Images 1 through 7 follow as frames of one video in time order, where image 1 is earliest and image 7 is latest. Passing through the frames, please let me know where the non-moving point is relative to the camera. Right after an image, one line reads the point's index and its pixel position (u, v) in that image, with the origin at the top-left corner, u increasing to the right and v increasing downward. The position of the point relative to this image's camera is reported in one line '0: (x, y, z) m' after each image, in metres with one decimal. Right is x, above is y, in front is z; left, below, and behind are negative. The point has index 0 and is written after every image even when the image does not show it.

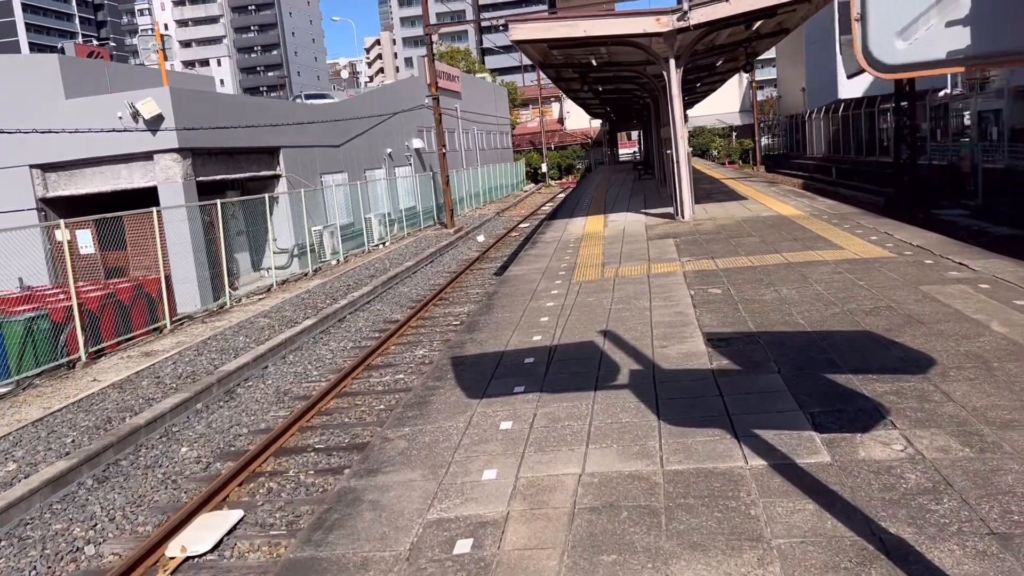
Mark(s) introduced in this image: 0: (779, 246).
0: (+3.7, +0.6, +11.4) m
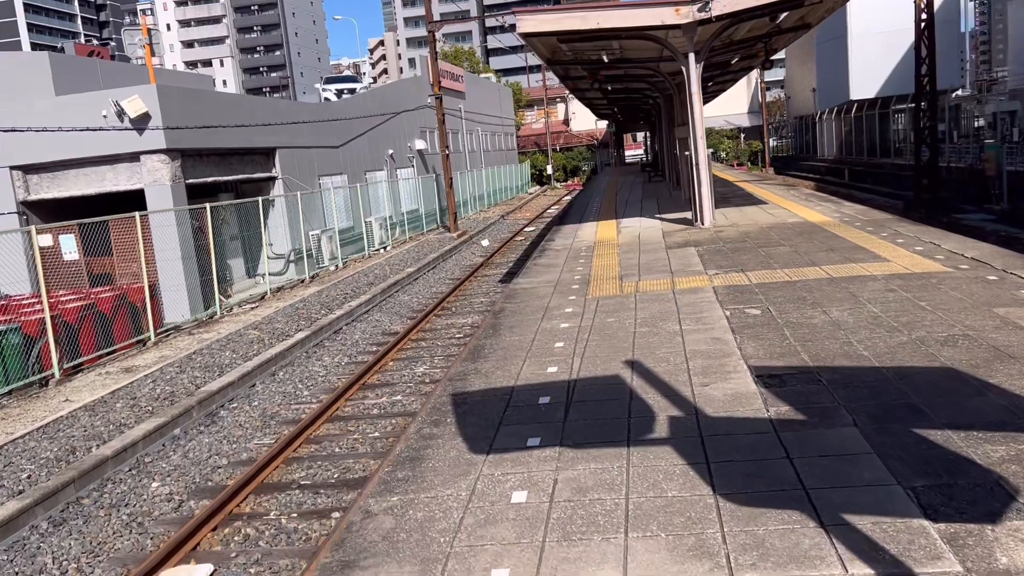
0: (+3.8, +0.4, +10.4) m
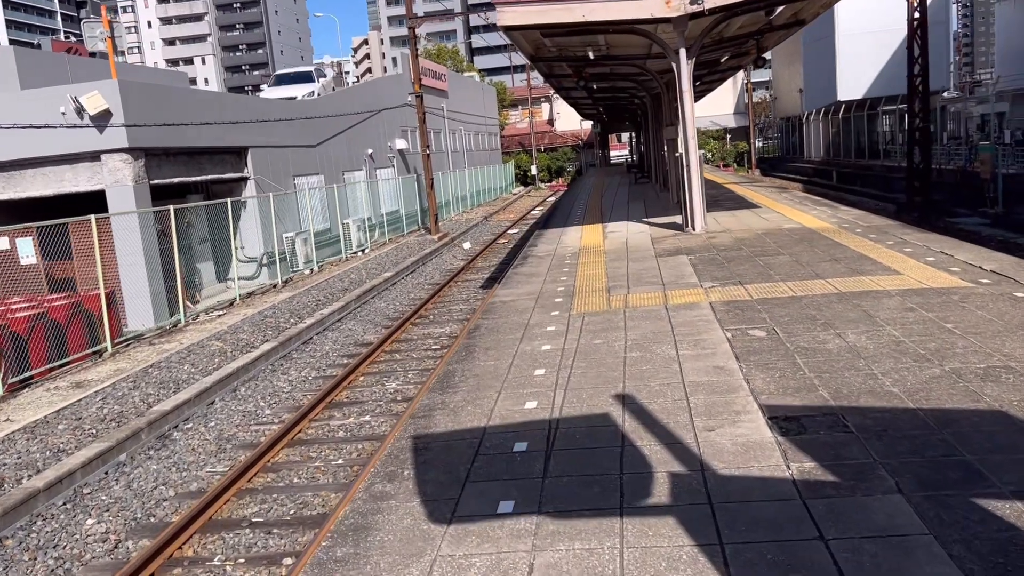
0: (+3.6, +0.2, +9.6) m
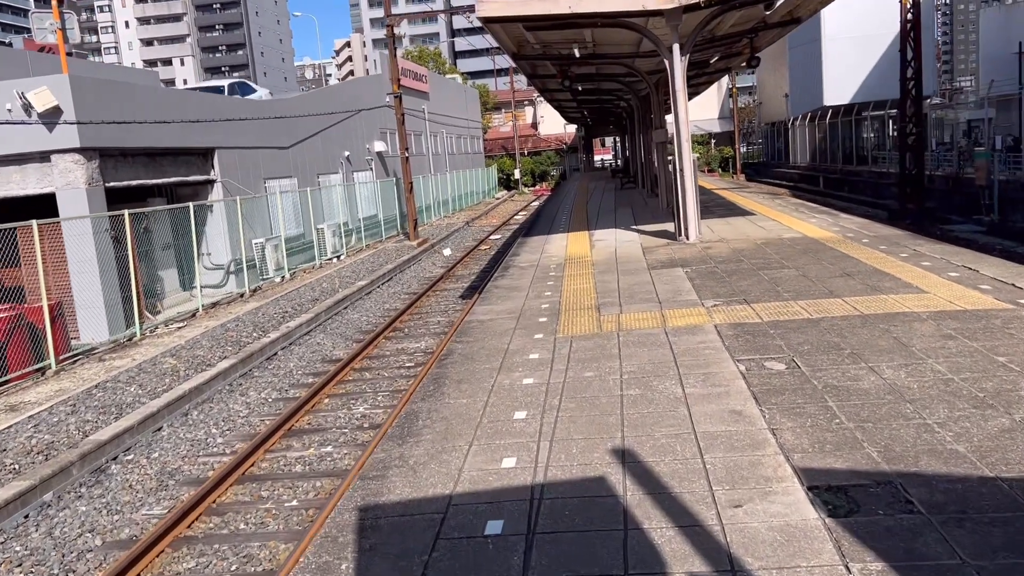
0: (+3.3, 0.0, +8.6) m
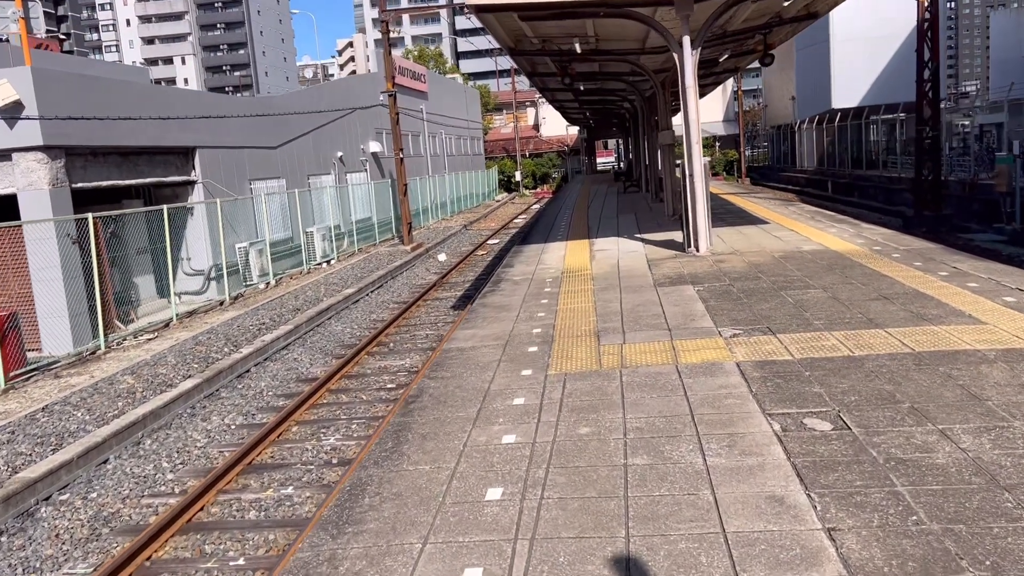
0: (+3.2, -0.2, +7.4) m
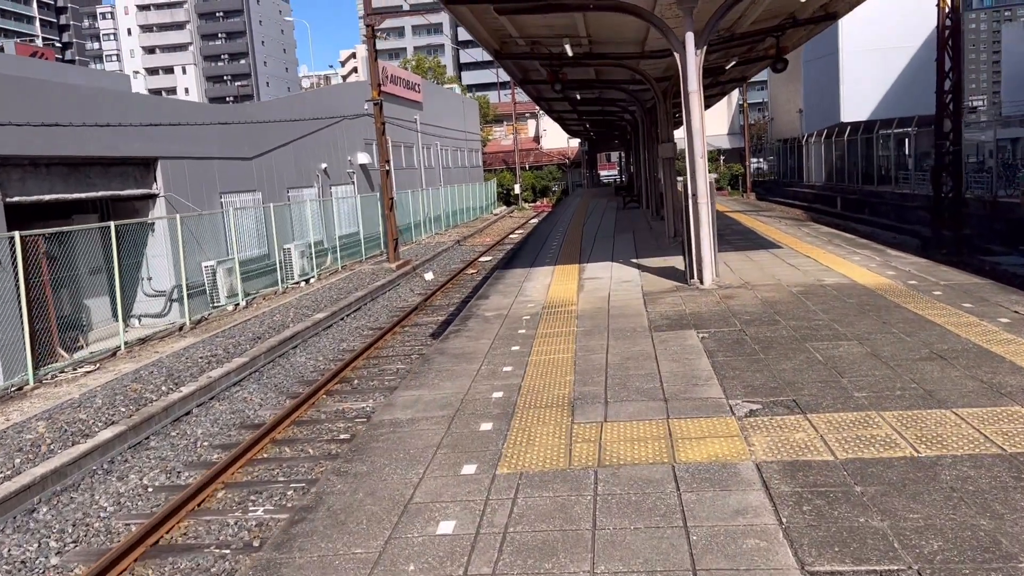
0: (+2.9, -0.6, +5.7) m
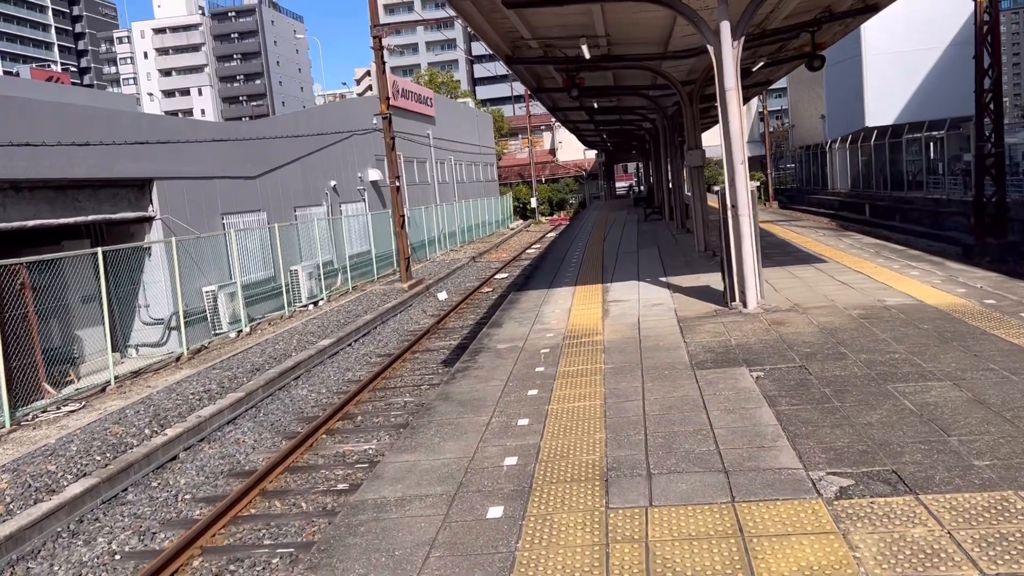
0: (+3.0, -0.8, +4.4) m
